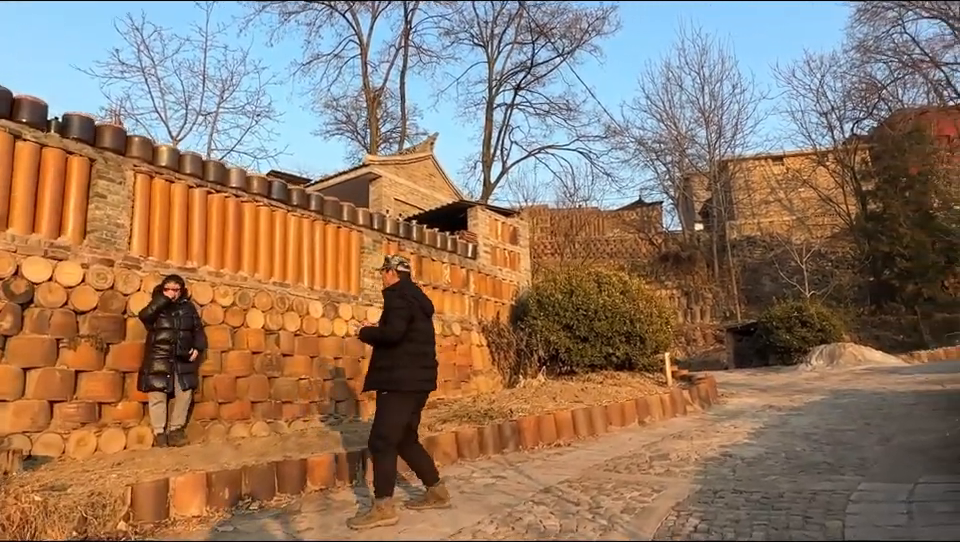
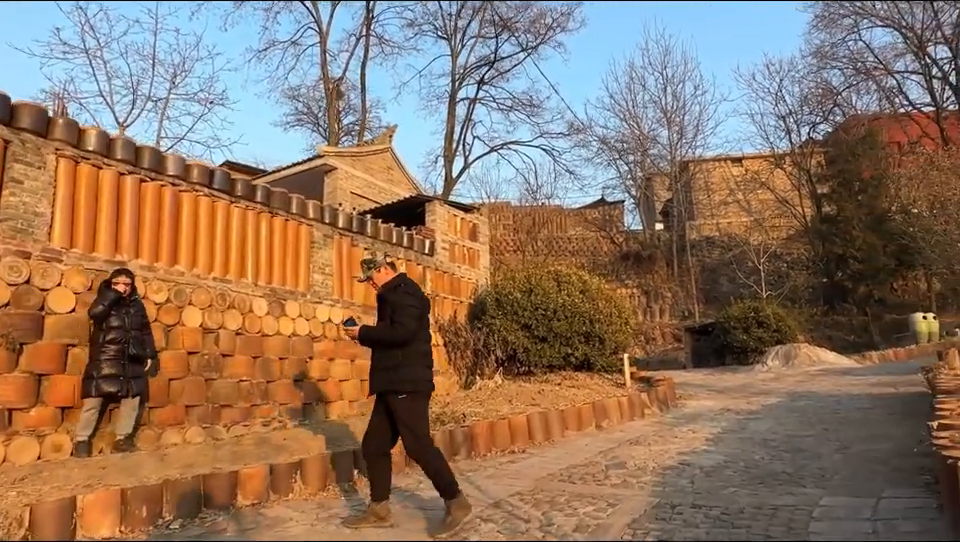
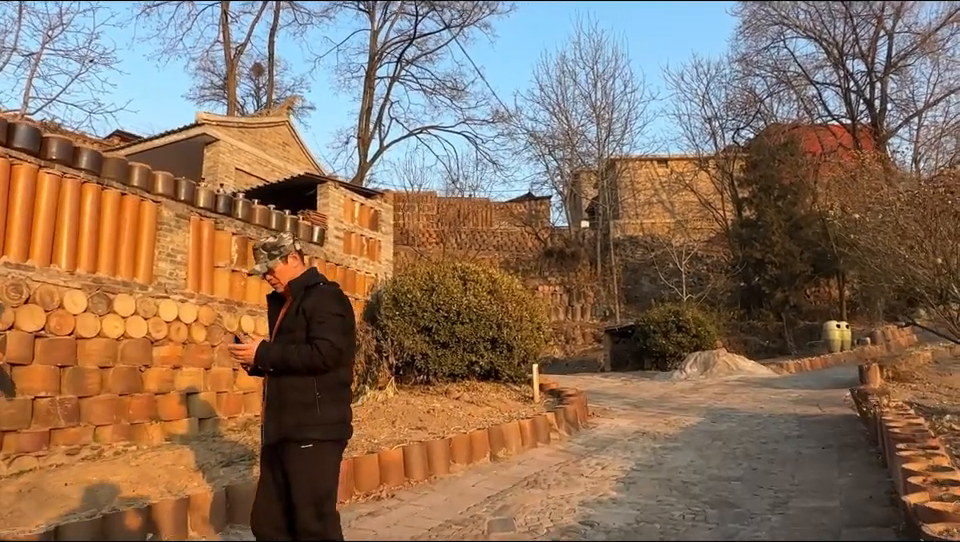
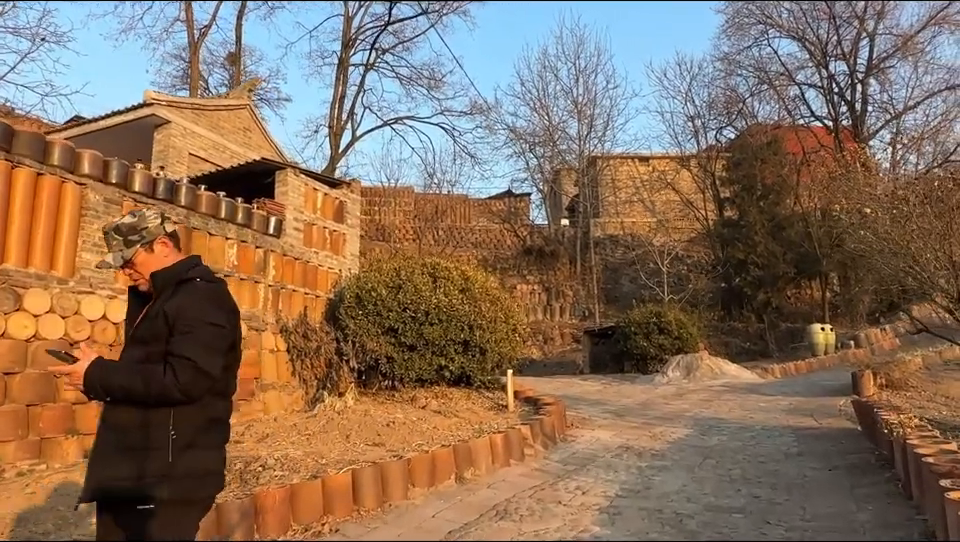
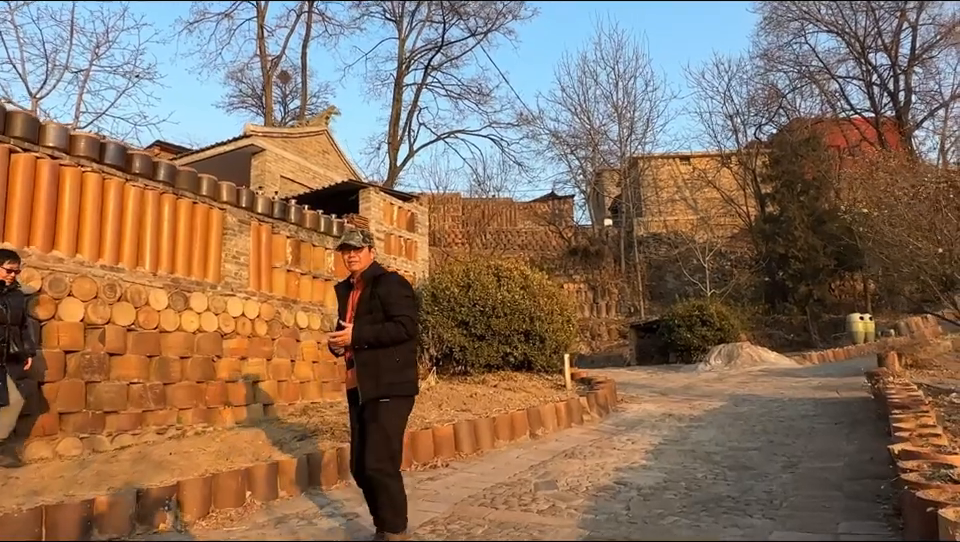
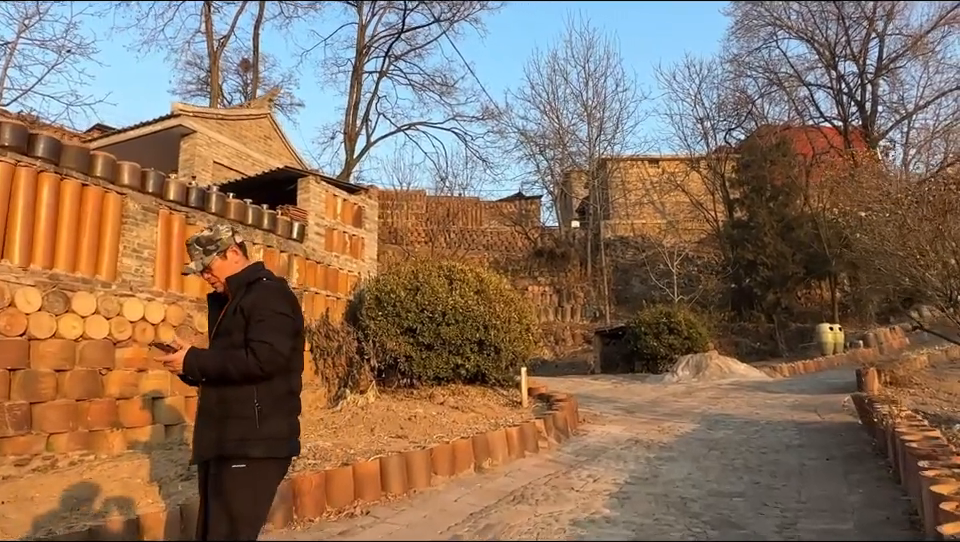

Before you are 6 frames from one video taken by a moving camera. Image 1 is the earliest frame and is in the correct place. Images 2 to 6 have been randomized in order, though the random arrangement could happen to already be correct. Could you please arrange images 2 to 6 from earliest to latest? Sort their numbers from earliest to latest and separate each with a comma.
2, 5, 3, 6, 4
